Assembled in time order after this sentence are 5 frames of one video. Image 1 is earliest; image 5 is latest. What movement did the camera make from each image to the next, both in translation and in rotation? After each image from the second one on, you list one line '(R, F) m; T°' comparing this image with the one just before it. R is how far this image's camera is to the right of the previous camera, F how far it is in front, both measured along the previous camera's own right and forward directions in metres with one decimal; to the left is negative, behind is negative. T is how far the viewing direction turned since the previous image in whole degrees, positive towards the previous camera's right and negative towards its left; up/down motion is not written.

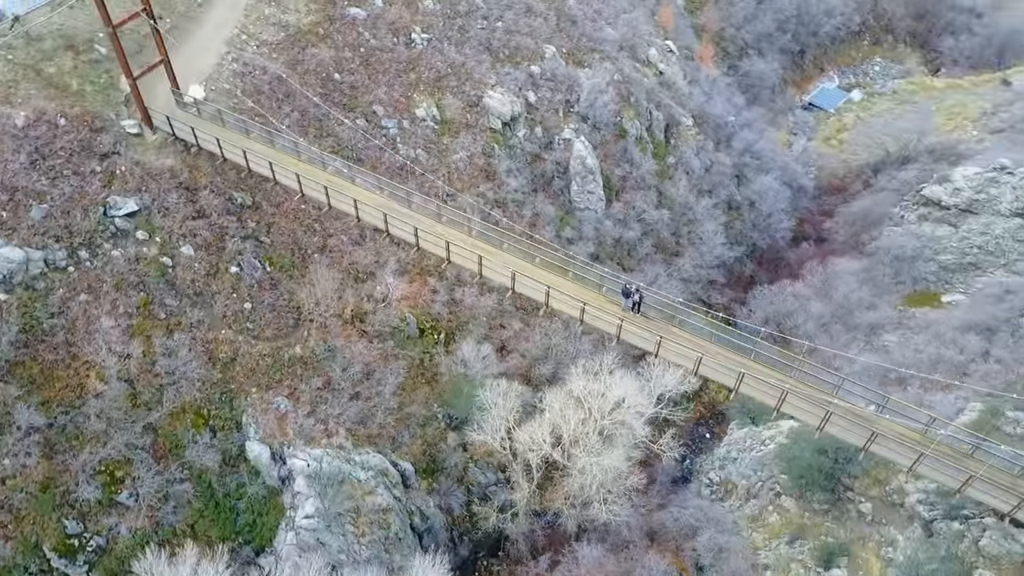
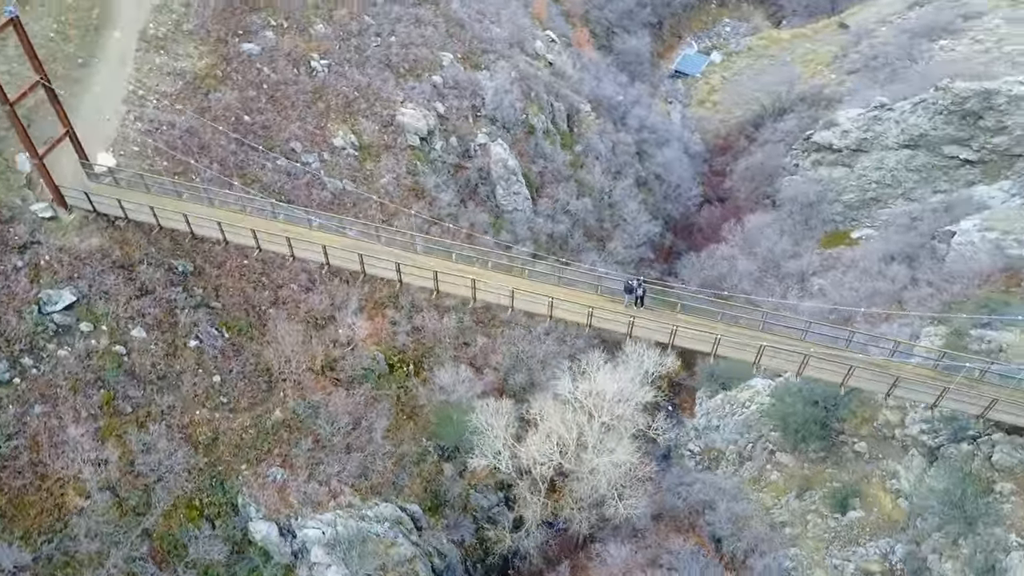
(-3.0, +0.8) m; +9°
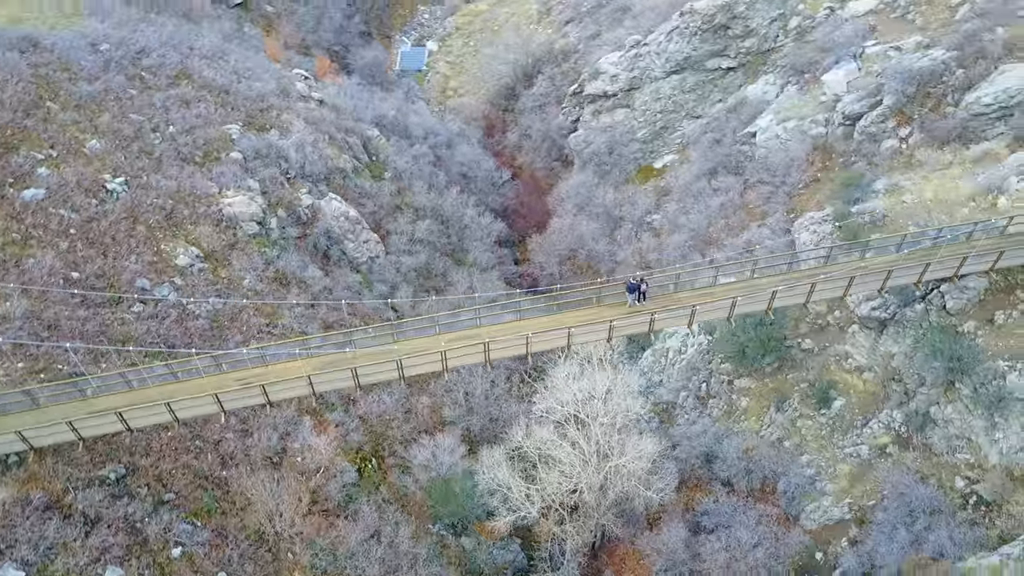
(-5.6, +2.2) m; +18°
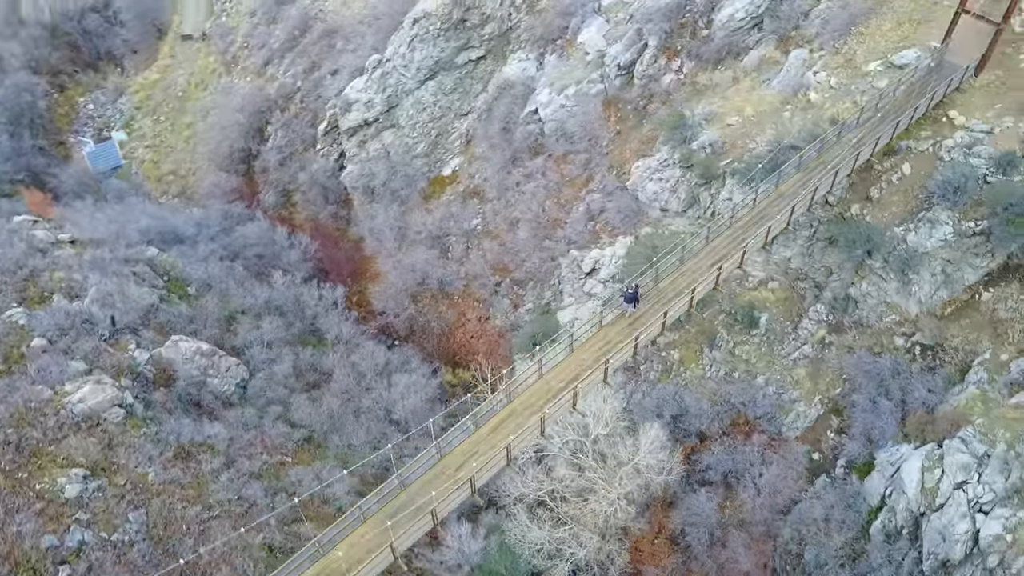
(-5.5, +2.3) m; +19°
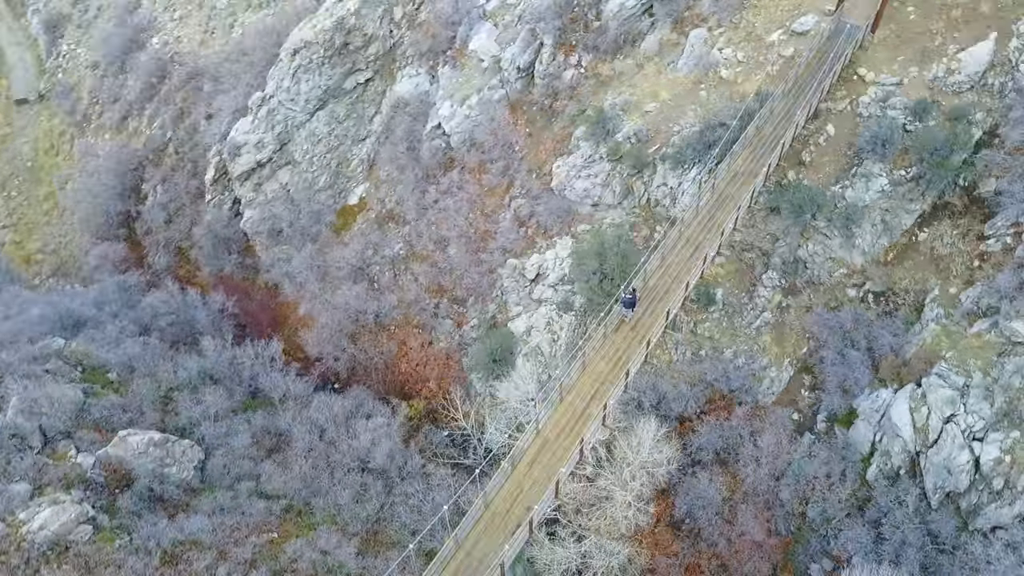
(-2.7, +0.8) m; +9°
